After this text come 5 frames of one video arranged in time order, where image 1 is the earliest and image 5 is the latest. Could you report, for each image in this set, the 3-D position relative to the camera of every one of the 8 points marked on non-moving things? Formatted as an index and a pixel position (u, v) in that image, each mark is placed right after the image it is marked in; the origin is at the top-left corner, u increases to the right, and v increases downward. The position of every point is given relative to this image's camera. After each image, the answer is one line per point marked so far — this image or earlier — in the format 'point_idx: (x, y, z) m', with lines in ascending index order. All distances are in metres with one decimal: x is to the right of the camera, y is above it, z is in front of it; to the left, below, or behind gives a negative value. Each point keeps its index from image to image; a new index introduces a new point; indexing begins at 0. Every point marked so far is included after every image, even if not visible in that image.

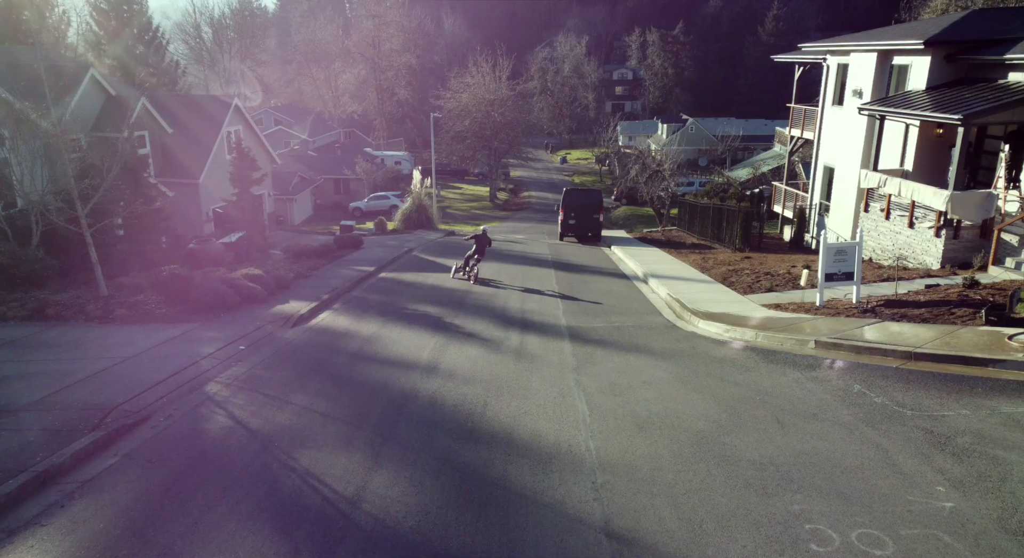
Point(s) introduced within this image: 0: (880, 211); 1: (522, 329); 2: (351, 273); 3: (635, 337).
0: (+7.8, +1.4, +16.2) m
1: (+0.2, -0.7, +10.9) m
2: (-3.5, +0.1, +16.4) m
3: (+1.7, -0.8, +10.3) m
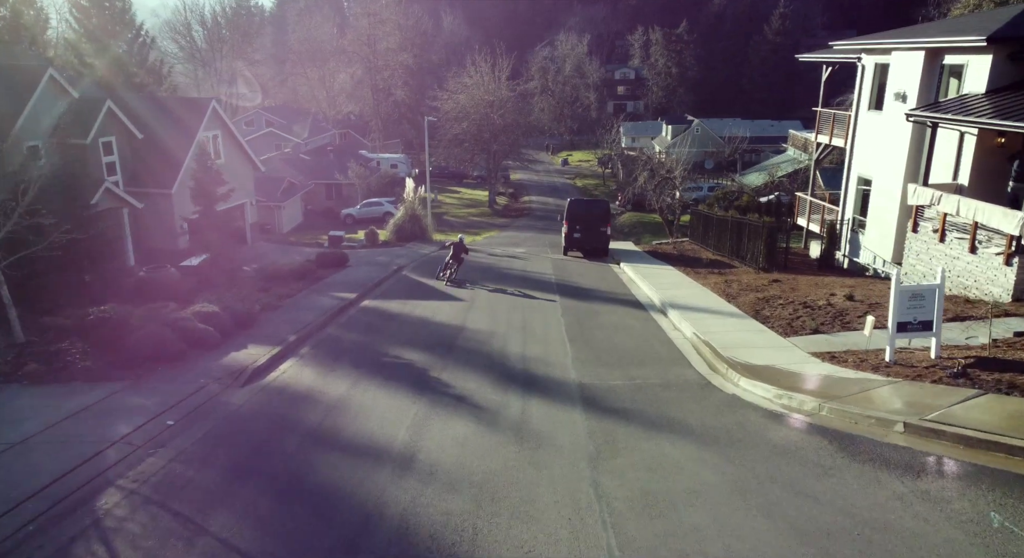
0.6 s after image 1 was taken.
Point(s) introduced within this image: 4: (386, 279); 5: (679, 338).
0: (+7.8, +0.9, +14.2) m
1: (+0.2, -1.3, +8.9) m
2: (-3.5, -0.5, +14.4) m
3: (+1.7, -1.4, +8.3) m
4: (-3.1, 0.0, +18.7) m
5: (+2.6, -0.9, +12.0) m
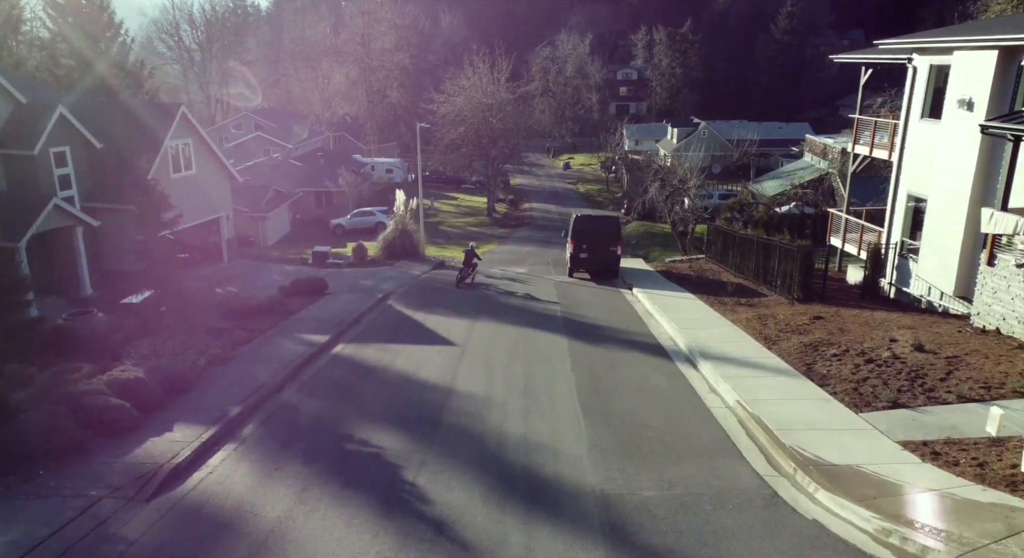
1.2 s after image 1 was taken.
0: (+7.8, +0.2, +11.8) m
1: (+0.1, -2.0, +6.5) m
2: (-3.5, -1.2, +12.1) m
3: (+1.6, -2.0, +6.0) m
4: (-3.1, -0.7, +16.3) m
5: (+2.6, -1.6, +9.6) m
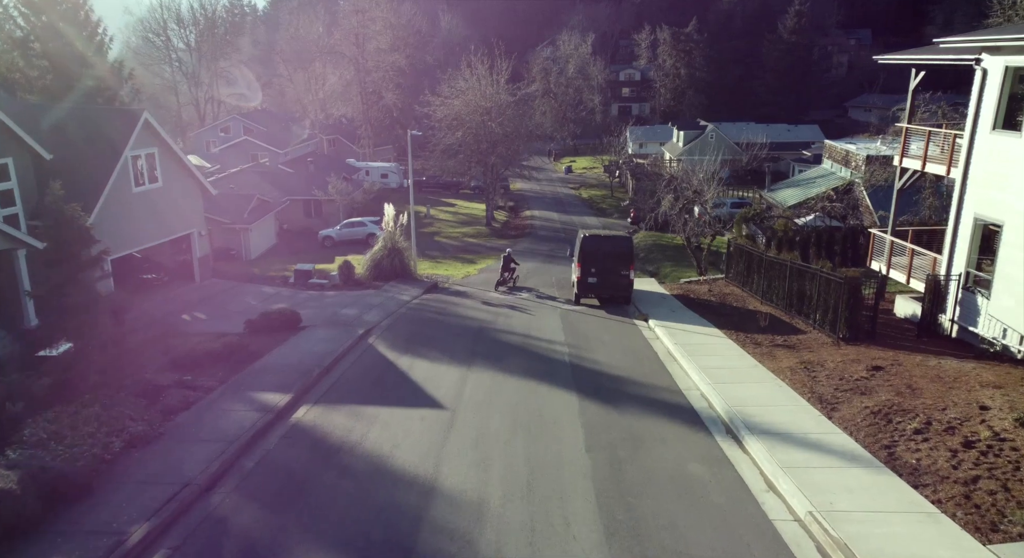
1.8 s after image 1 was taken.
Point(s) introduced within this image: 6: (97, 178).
0: (+7.8, -0.5, +9.5) m
1: (+0.1, -2.7, +4.2) m
2: (-3.5, -1.8, +9.8) m
3: (+1.6, -2.7, +3.6) m
4: (-3.1, -1.4, +14.0) m
5: (+2.6, -2.3, +7.3) m
6: (-10.7, +2.6, +19.6) m
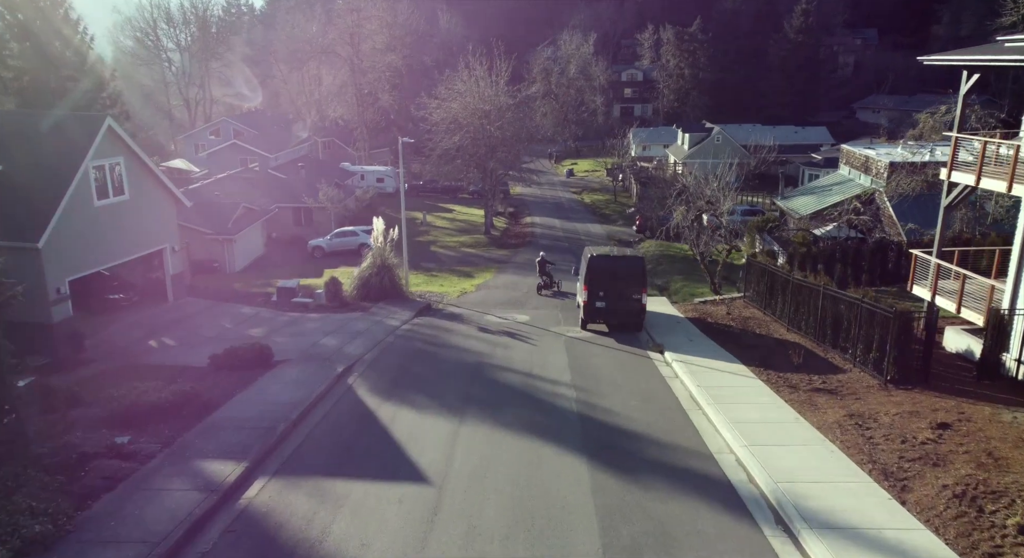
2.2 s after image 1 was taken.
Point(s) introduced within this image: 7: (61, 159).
0: (+7.8, -1.0, +7.6) m
1: (+0.1, -3.2, +2.3) m
2: (-3.6, -2.4, +7.9) m
3: (+1.6, -3.3, +1.7) m
4: (-3.1, -2.0, +12.1) m
5: (+2.6, -2.8, +5.4) m
6: (-10.7, +2.0, +17.7) m
7: (-11.0, +2.9, +18.5) m
